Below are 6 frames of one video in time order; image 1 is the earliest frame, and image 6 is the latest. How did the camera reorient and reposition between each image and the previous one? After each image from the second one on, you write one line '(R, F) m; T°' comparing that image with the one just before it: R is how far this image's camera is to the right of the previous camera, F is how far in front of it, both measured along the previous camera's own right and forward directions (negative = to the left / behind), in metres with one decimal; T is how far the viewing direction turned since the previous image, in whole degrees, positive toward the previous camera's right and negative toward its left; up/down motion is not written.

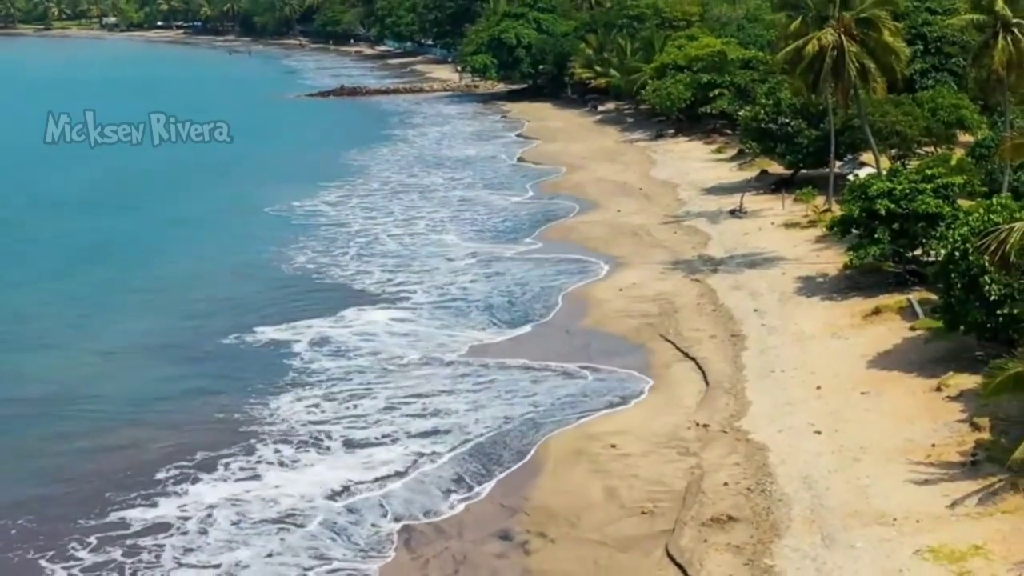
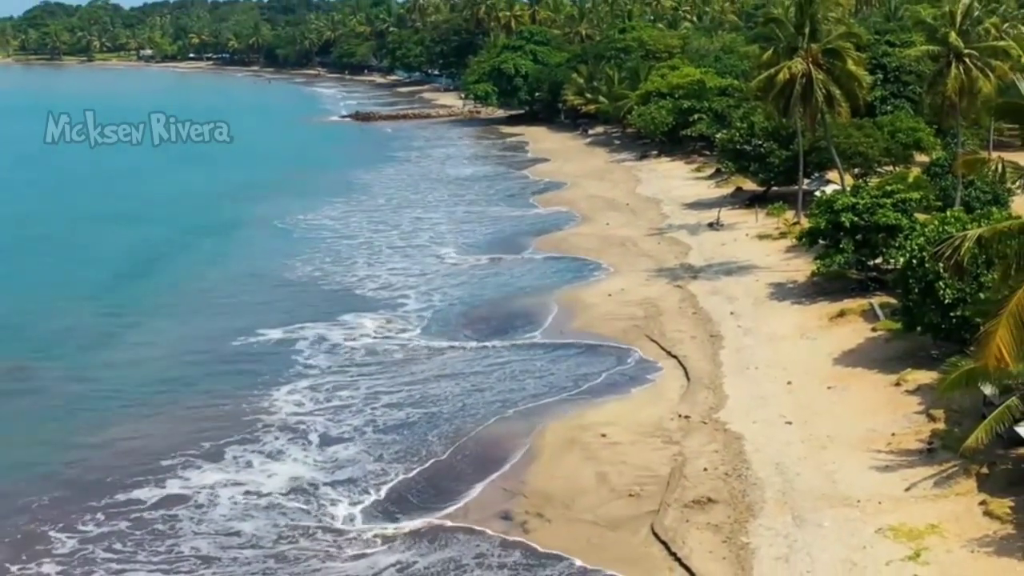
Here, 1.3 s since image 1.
(-0.2, -2.2) m; 0°
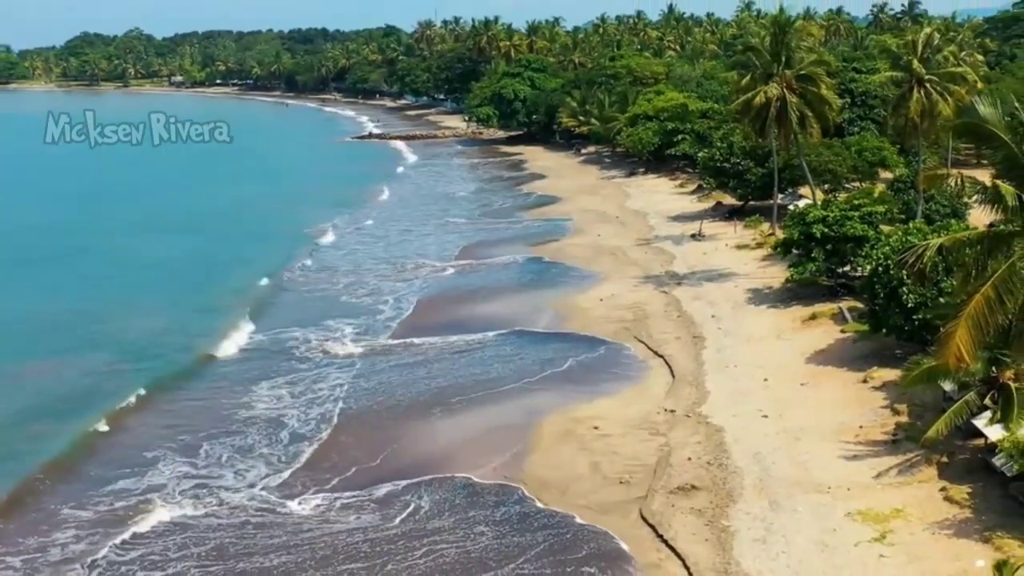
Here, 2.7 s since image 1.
(-0.2, -2.1) m; 0°
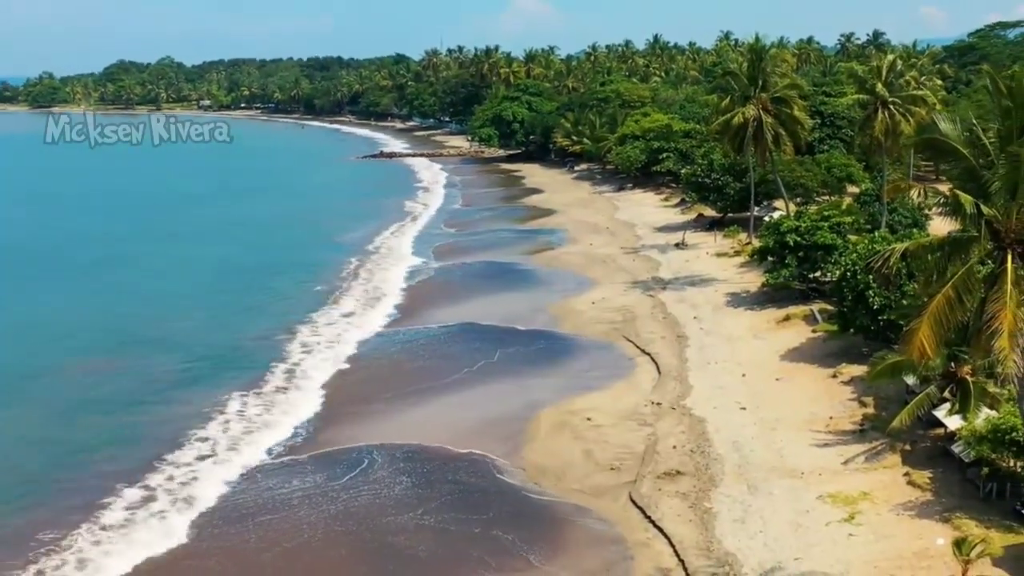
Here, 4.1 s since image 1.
(-0.2, -2.4) m; 0°
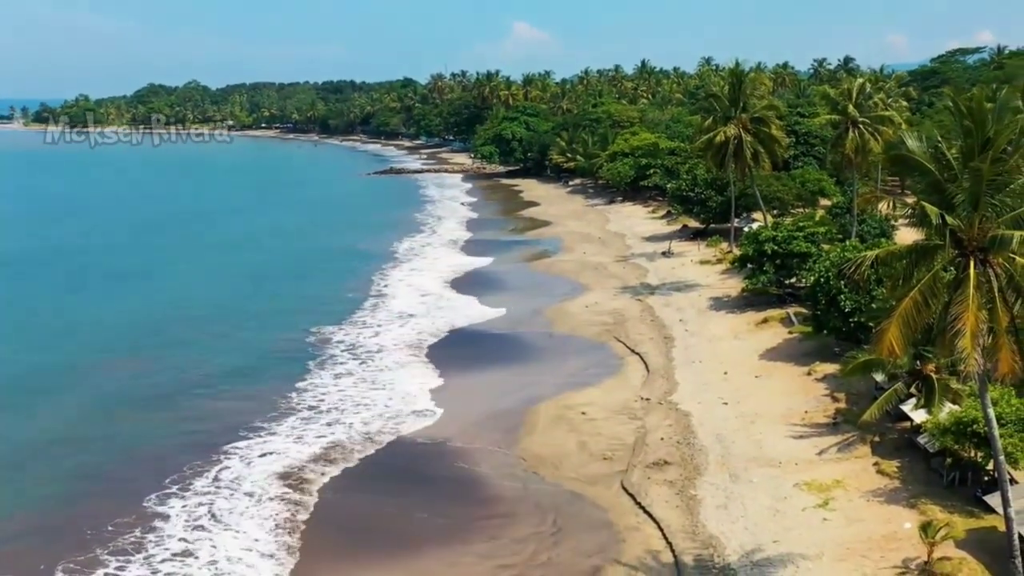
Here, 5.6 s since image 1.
(-0.3, -2.3) m; 0°
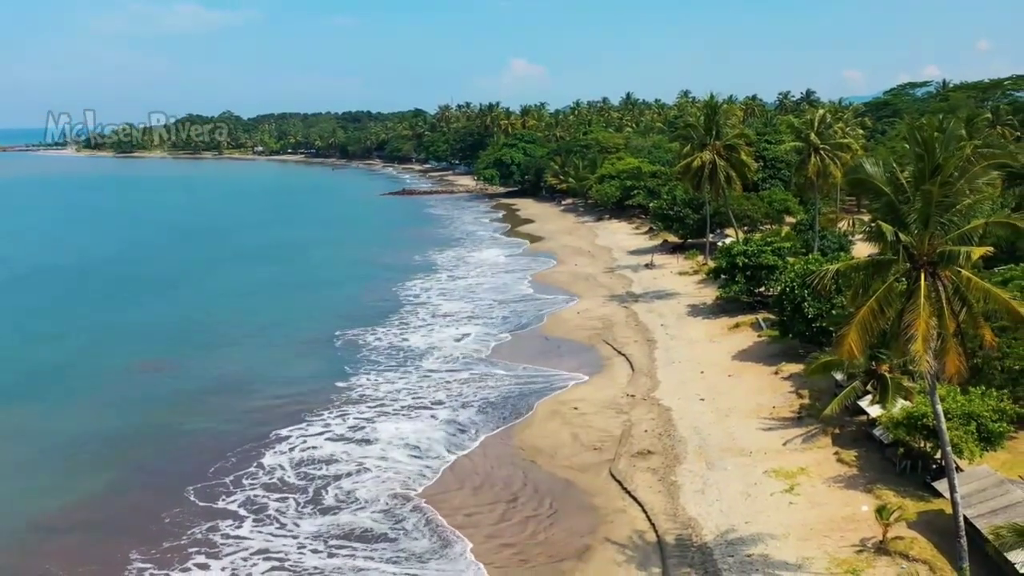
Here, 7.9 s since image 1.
(-0.6, -3.4) m; +1°
